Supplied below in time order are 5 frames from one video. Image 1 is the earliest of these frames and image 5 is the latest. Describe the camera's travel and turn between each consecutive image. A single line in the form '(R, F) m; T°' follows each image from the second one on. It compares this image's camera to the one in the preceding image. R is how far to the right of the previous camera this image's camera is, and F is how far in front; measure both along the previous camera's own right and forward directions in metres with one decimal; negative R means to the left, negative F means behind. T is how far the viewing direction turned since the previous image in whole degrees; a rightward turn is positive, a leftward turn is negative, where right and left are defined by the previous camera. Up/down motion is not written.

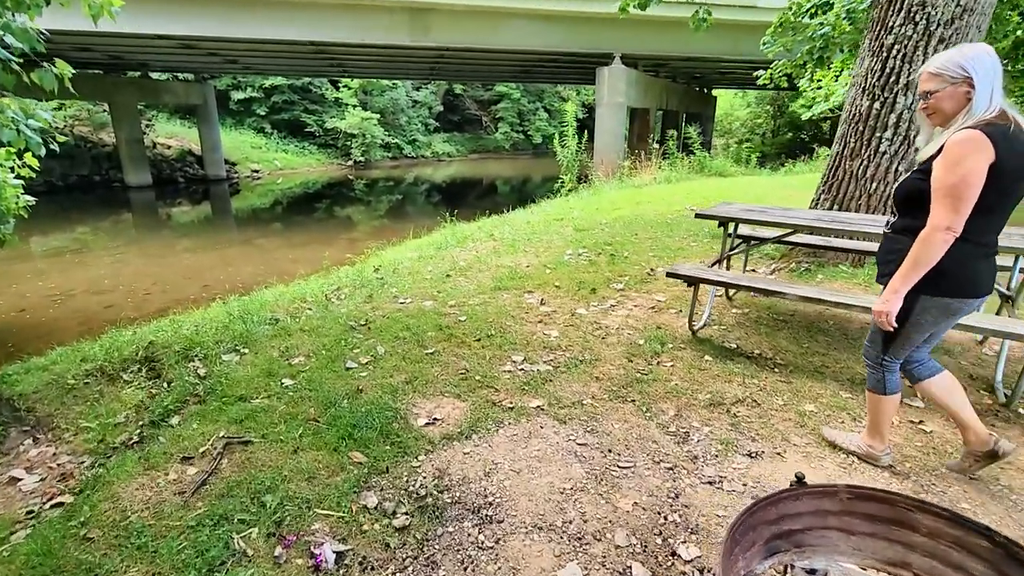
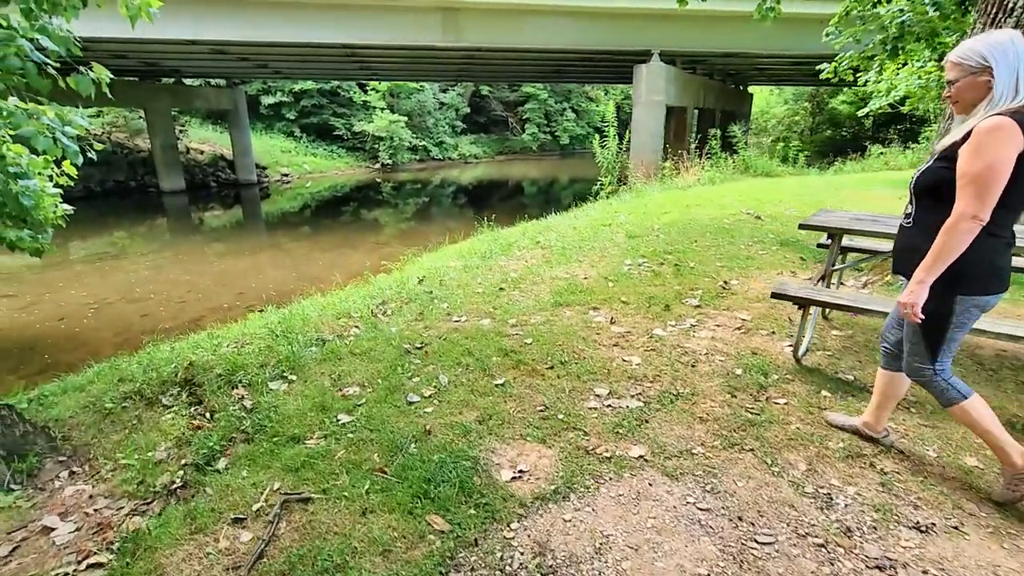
(-0.3, +0.3) m; -2°
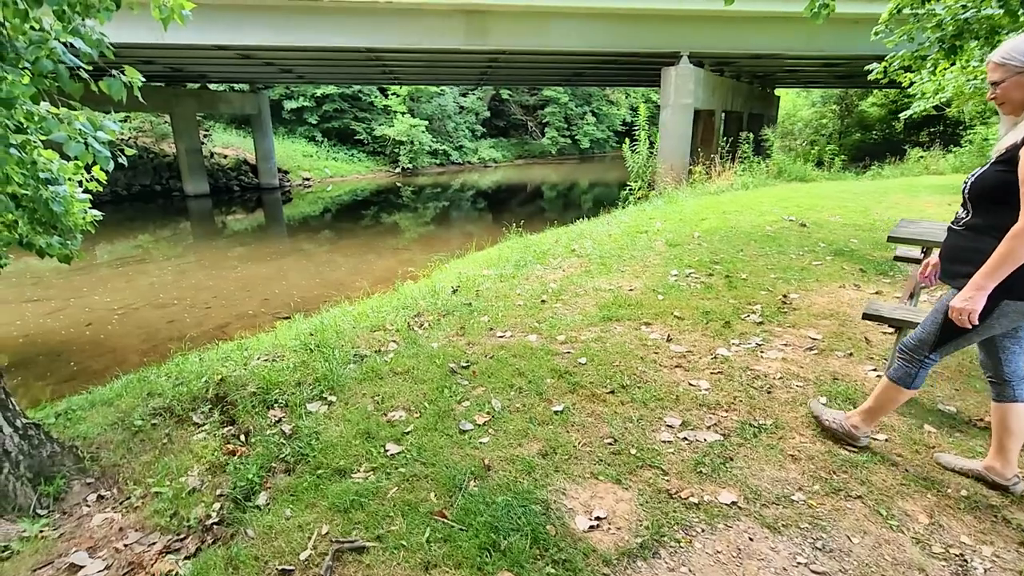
(-0.2, +0.2) m; -2°
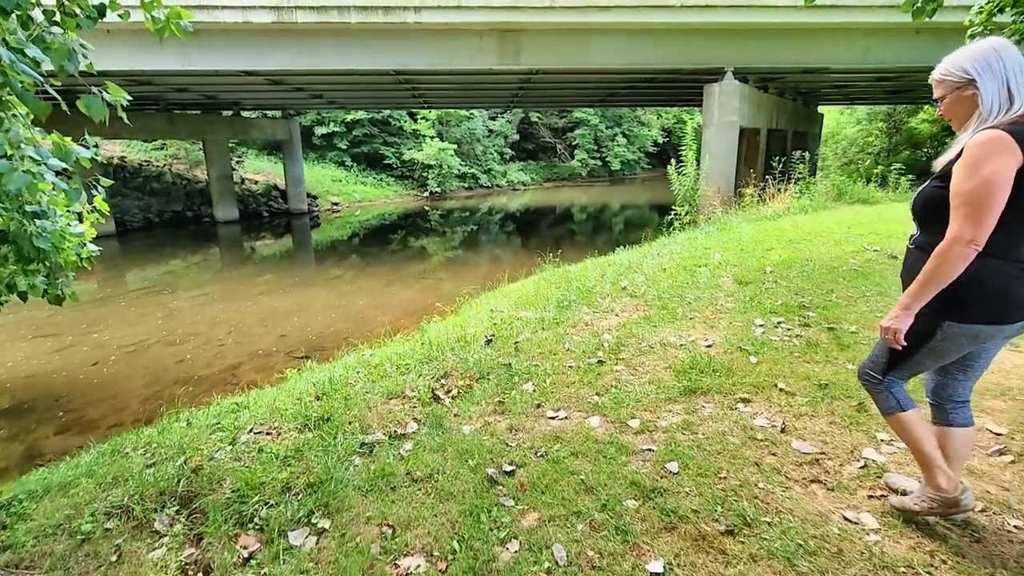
(-0.1, +0.7) m; -3°
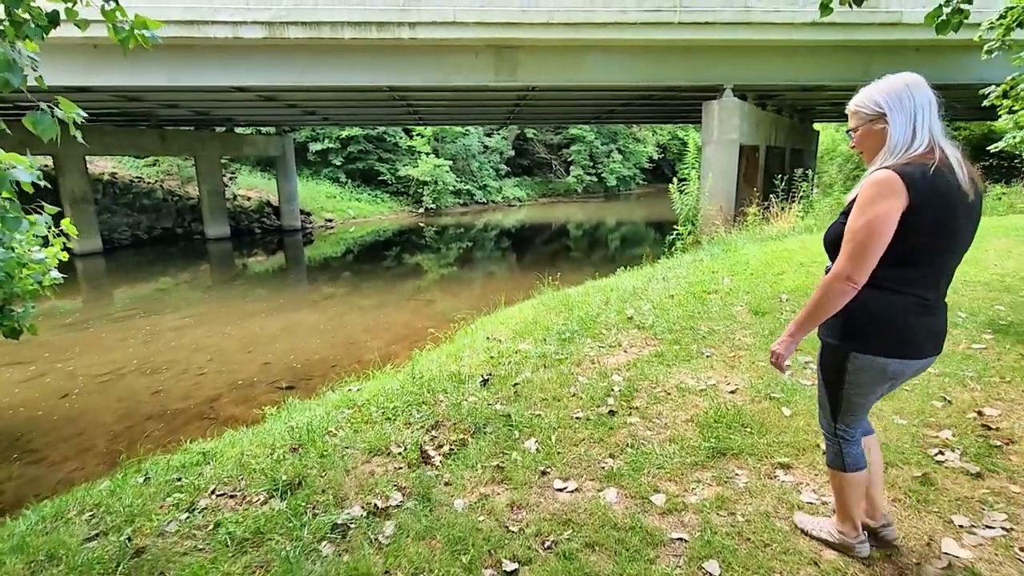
(0.0, +0.4) m; 0°
